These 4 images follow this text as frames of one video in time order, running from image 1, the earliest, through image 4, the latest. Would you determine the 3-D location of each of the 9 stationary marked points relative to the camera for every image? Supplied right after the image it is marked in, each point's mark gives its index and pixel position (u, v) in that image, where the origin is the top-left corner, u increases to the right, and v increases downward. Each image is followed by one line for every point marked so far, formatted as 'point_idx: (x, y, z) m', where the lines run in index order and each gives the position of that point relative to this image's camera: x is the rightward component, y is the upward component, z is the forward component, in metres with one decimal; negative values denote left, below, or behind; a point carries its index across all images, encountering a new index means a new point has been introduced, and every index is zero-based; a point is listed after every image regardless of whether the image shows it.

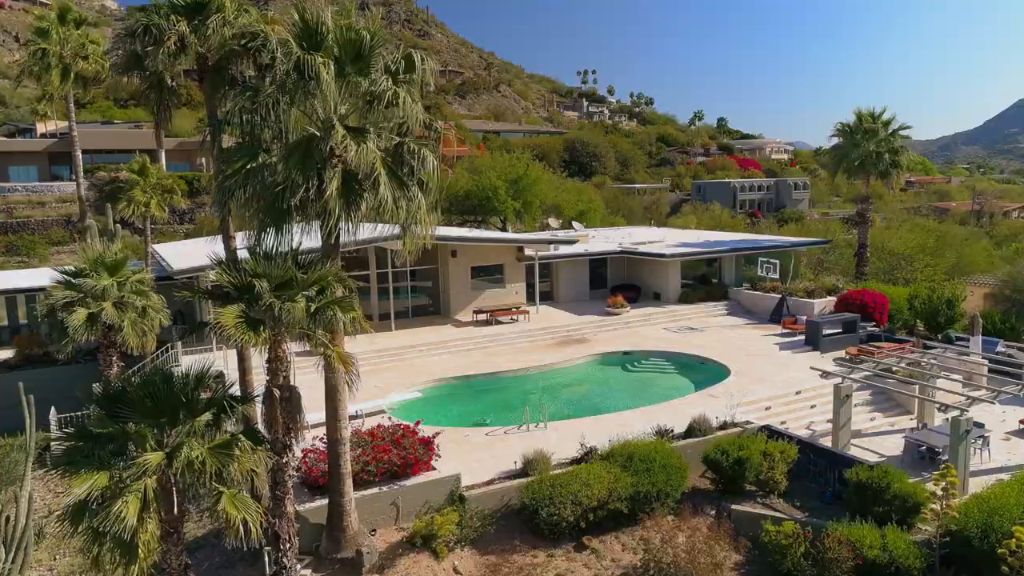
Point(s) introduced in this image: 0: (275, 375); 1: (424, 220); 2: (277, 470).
0: (-3.3, -1.2, +9.2) m
1: (-1.3, +1.0, +10.1) m
2: (-3.3, -2.6, +9.4) m
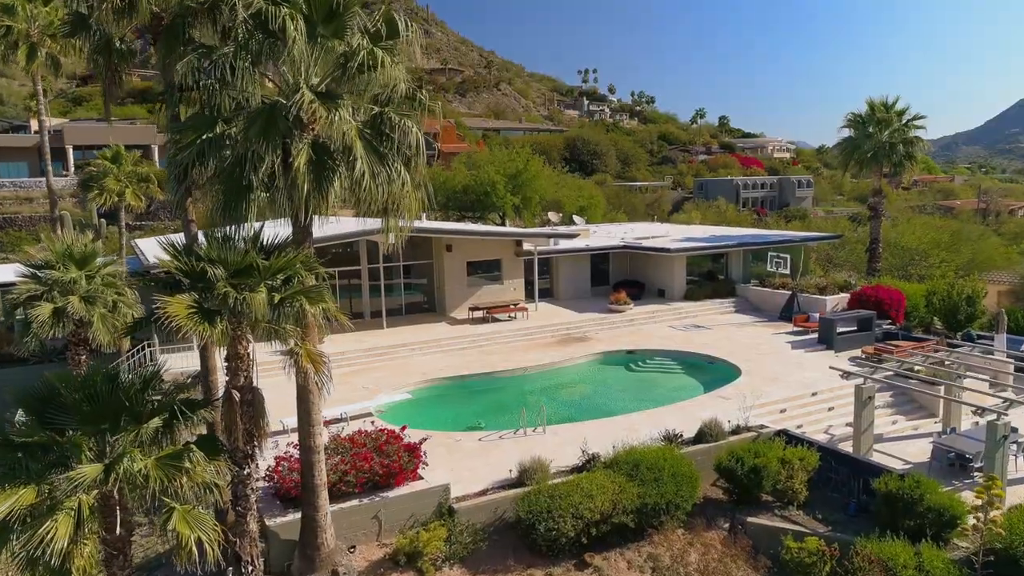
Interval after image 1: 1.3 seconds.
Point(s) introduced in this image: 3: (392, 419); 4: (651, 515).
0: (-3.4, -1.1, +8.1) m
1: (-1.4, +1.2, +9.0) m
2: (-3.4, -2.4, +8.3) m
3: (-2.9, -3.1, +16.0) m
4: (+2.3, -3.7, +11.0) m
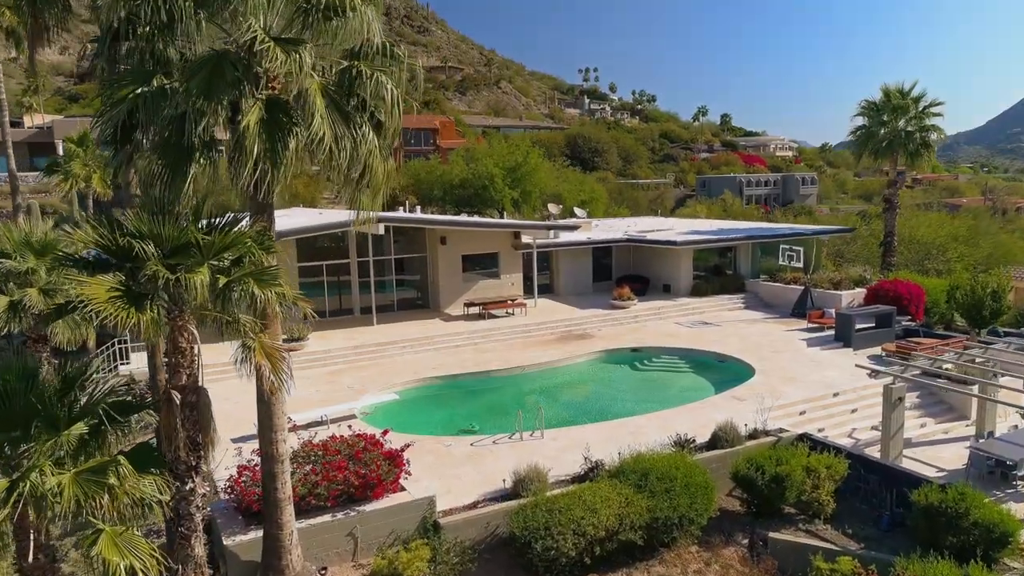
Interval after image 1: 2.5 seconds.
0: (-3.5, -0.9, +6.9) m
1: (-1.5, +1.4, +7.8) m
2: (-3.5, -2.2, +7.1) m
3: (-3.0, -2.9, +14.8) m
4: (+2.2, -3.6, +9.8) m
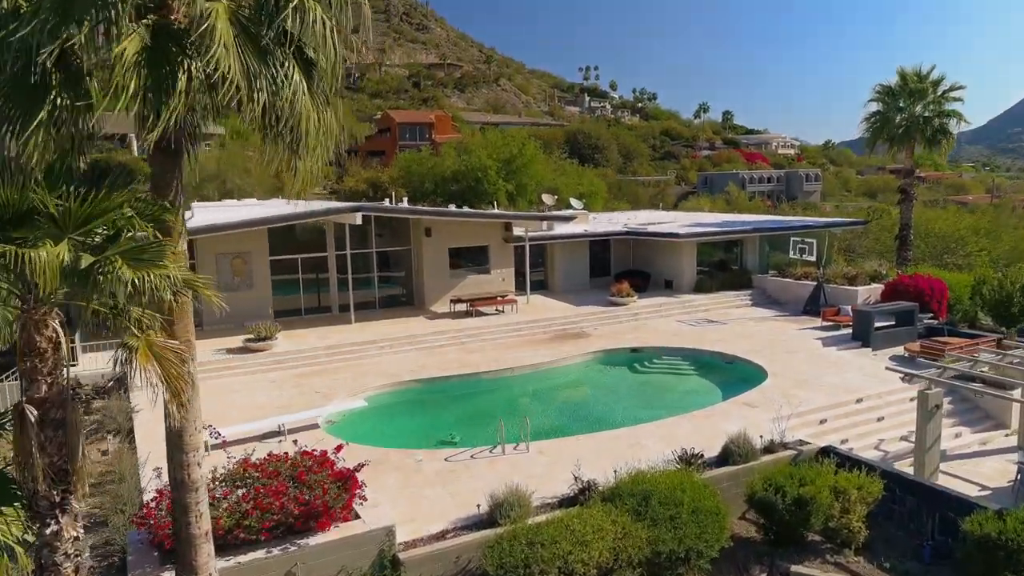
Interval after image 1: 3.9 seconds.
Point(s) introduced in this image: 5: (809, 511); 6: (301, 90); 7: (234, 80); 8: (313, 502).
0: (-3.8, -0.7, +5.3) m
1: (-1.8, +1.5, +6.2) m
2: (-3.8, -2.1, +5.5) m
3: (-3.3, -2.8, +13.2) m
4: (+1.9, -3.4, +8.2) m
5: (+4.0, -3.0, +8.9) m
6: (-1.9, +1.8, +6.0) m
7: (-2.2, +1.7, +5.4) m
8: (-2.4, -2.5, +7.9) m
